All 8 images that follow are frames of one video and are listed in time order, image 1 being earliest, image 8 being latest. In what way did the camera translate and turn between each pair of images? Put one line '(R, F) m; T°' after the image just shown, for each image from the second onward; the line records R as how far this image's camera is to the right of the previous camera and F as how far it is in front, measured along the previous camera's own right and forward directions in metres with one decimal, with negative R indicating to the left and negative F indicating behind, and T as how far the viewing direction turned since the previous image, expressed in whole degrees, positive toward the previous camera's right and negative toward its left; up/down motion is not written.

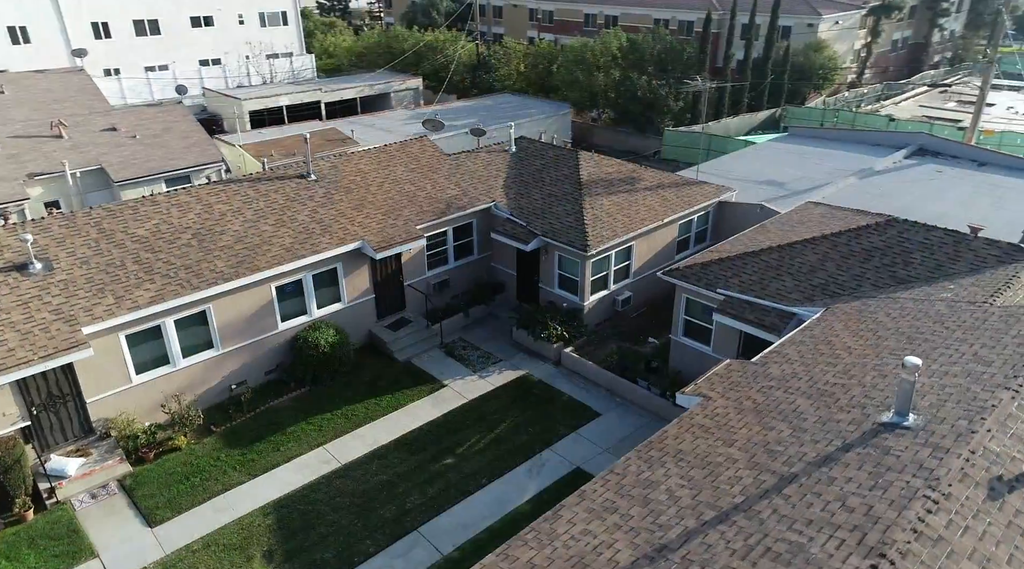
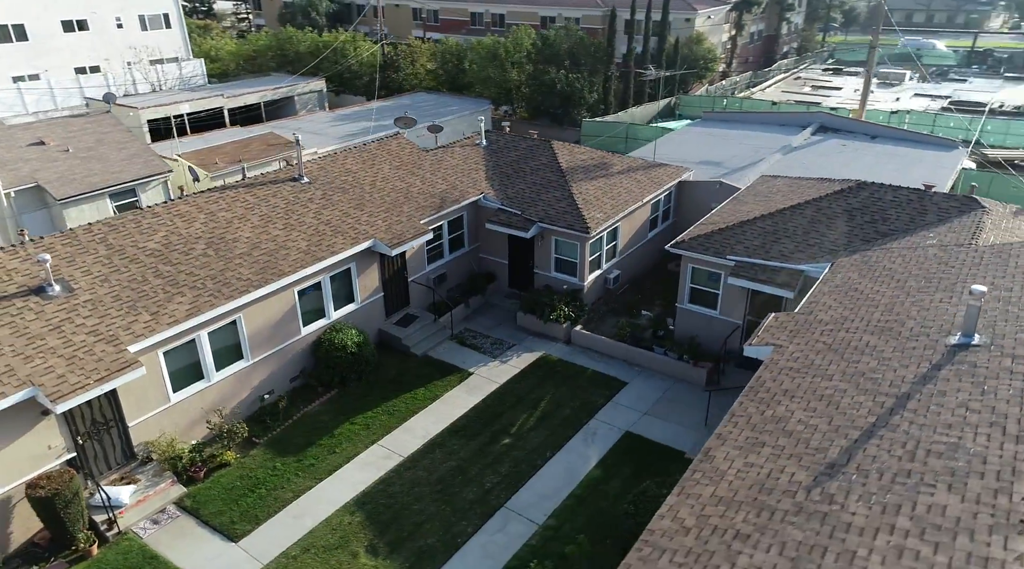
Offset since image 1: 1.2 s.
(-3.7, -0.4) m; +10°
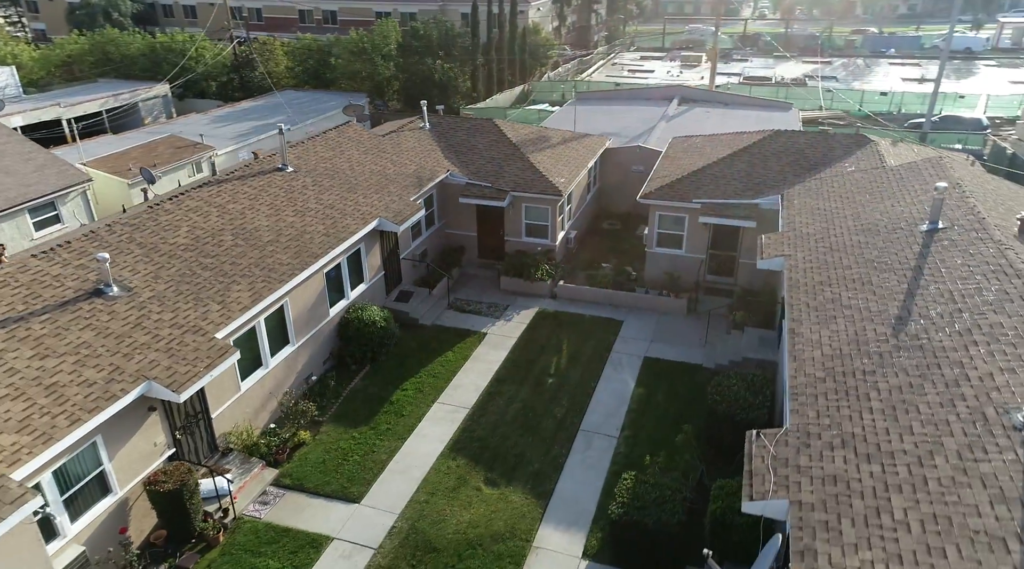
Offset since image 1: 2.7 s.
(-5.2, -0.9) m; +15°
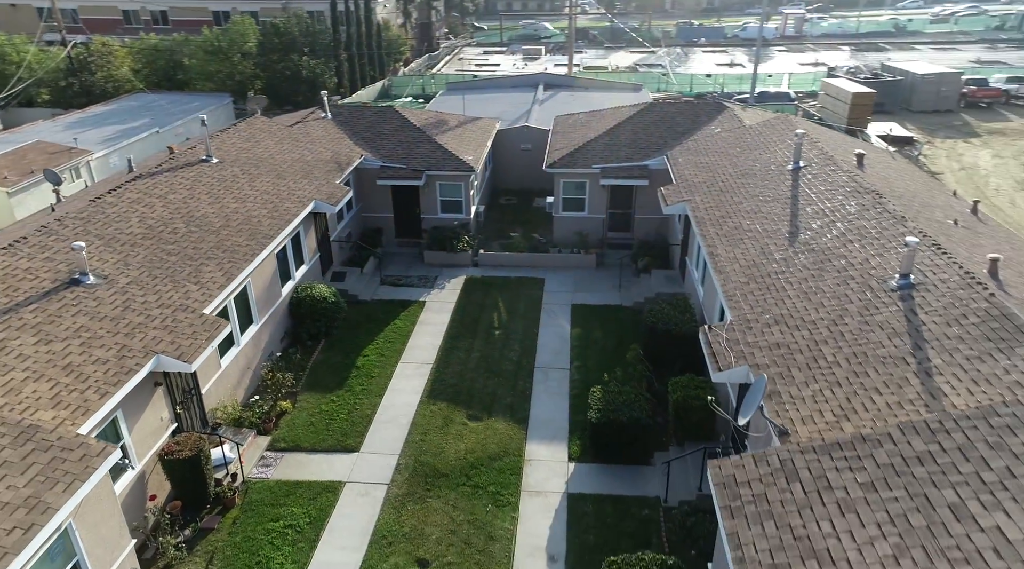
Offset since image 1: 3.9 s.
(-2.6, -1.6) m; +12°
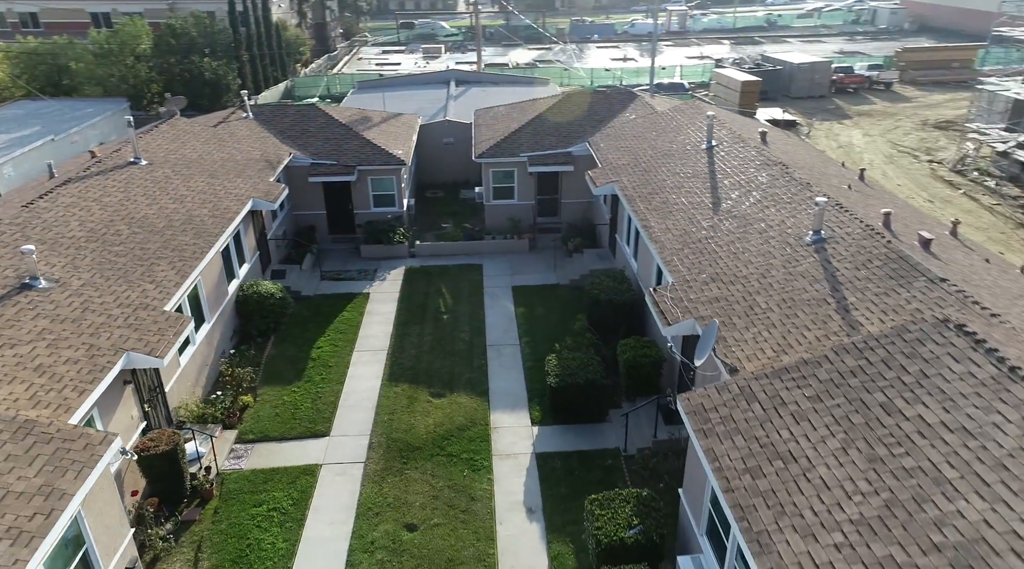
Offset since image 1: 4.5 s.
(-1.1, -0.9) m; +8°
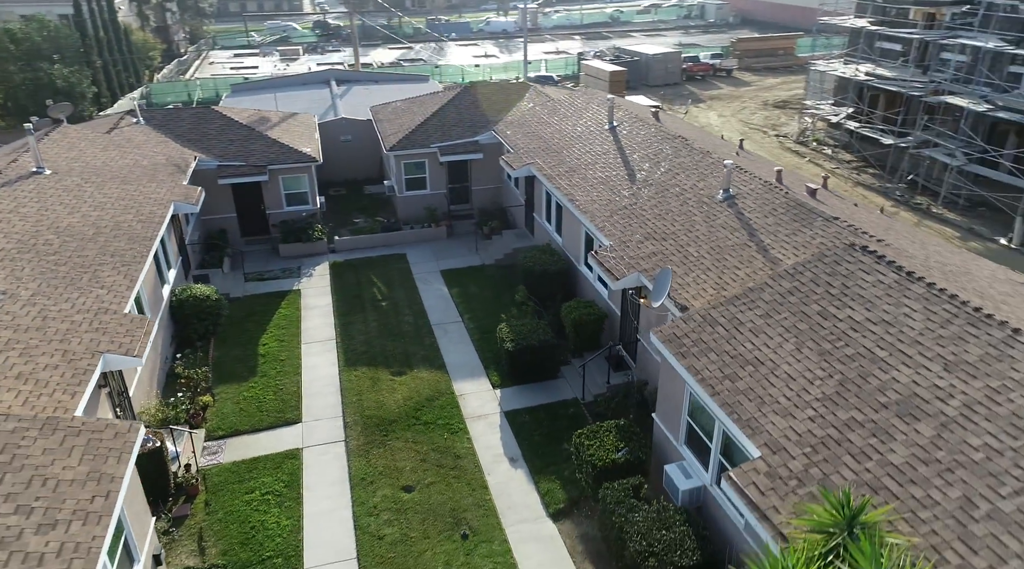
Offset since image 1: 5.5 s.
(-2.1, -1.1) m; +11°
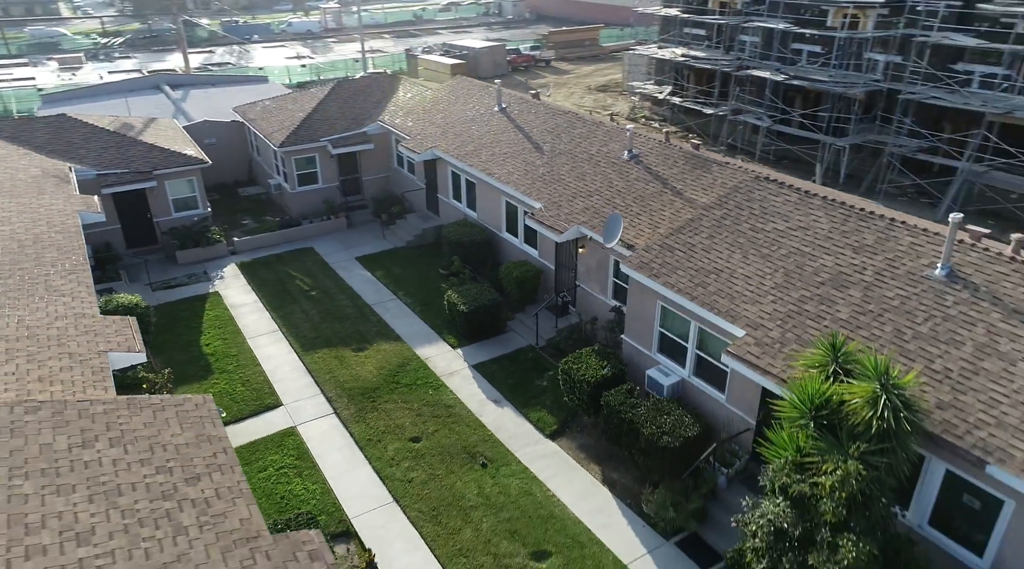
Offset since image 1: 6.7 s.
(-3.5, -1.4) m; +15°
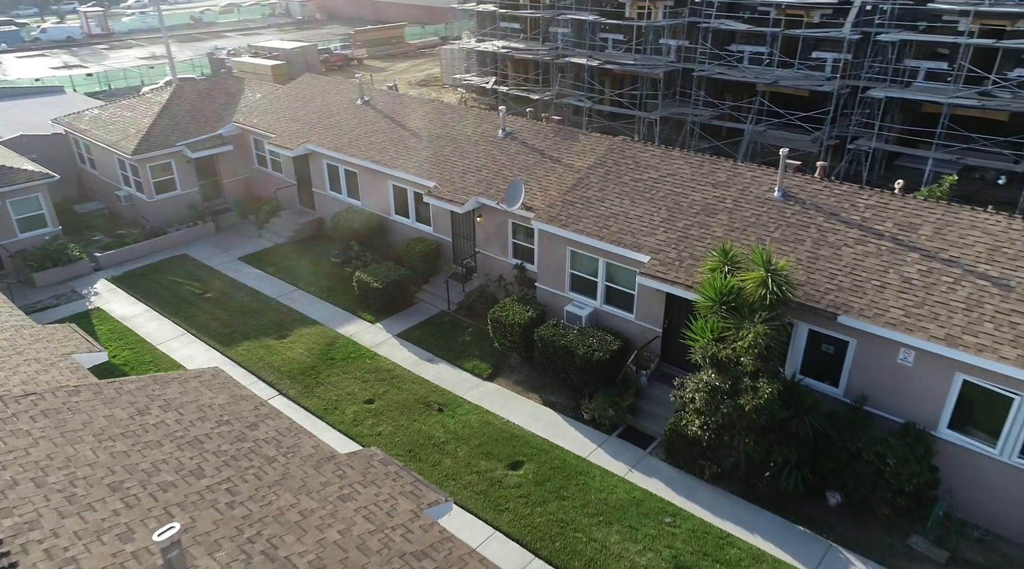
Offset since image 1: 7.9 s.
(-2.8, -1.7) m; +15°
